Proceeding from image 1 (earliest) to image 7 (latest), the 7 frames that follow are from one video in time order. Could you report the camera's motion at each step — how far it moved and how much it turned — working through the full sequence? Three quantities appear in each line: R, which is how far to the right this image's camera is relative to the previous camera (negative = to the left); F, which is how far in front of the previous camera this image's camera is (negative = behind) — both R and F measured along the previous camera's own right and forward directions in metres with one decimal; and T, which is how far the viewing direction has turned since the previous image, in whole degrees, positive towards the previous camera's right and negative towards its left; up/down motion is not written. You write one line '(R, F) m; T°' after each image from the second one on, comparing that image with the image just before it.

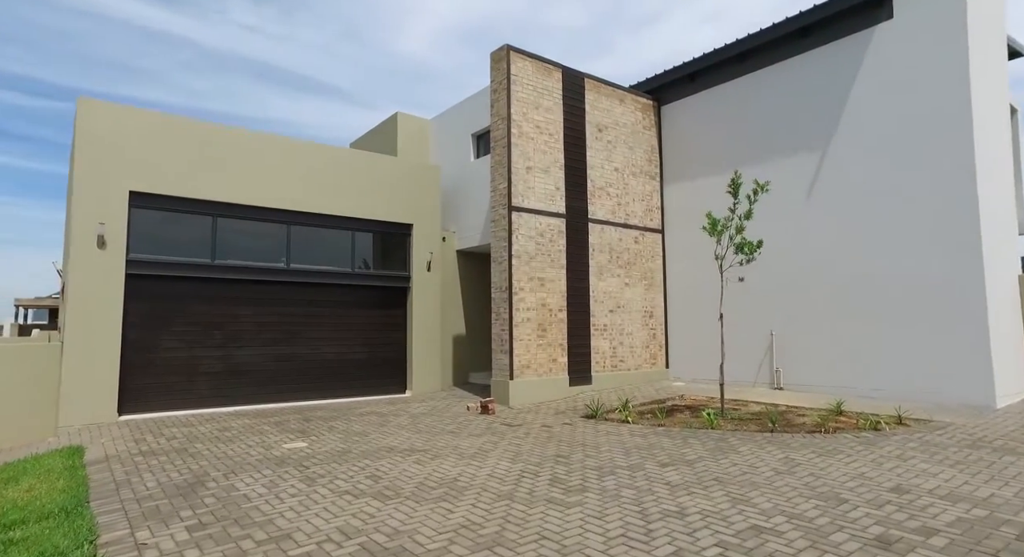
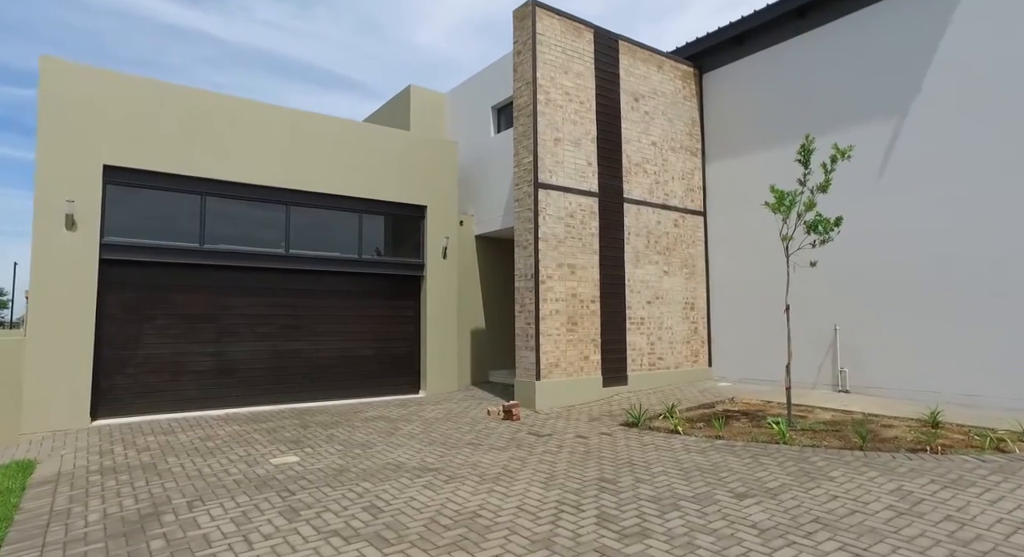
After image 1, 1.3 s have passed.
(-0.1, +1.3) m; -2°
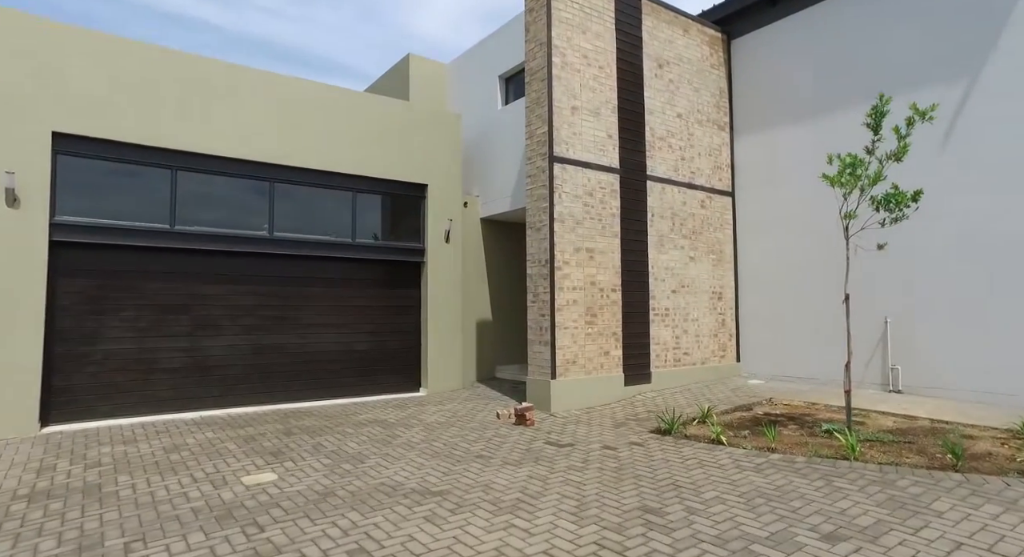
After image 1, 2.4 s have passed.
(-0.2, +1.1) m; 0°
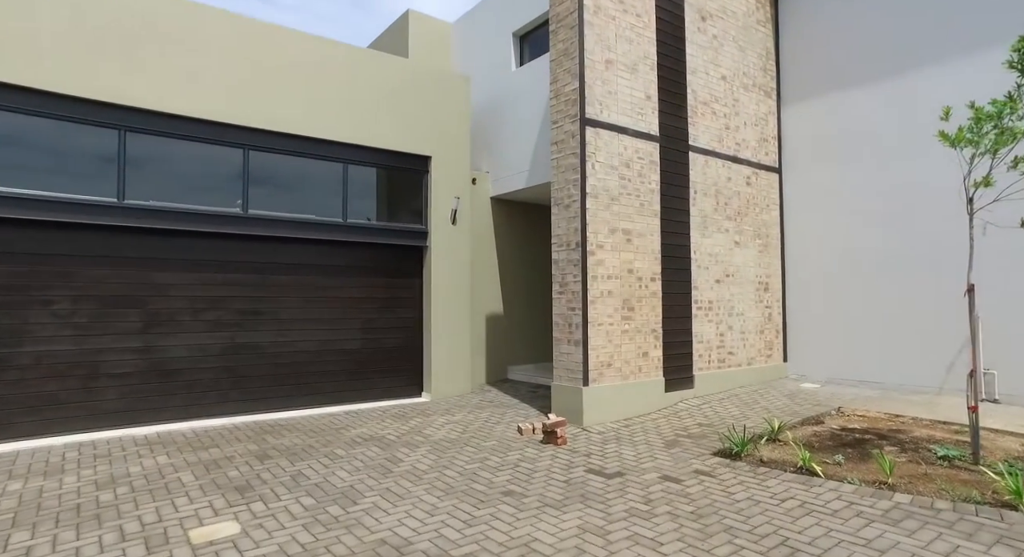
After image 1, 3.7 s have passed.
(-0.4, +1.5) m; +1°
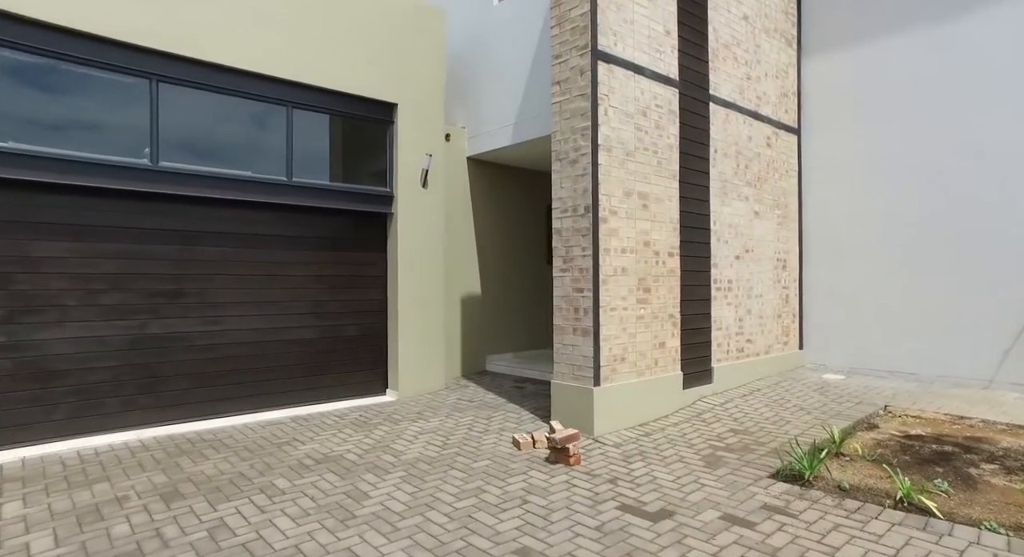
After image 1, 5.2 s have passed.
(-0.4, +1.6) m; +4°
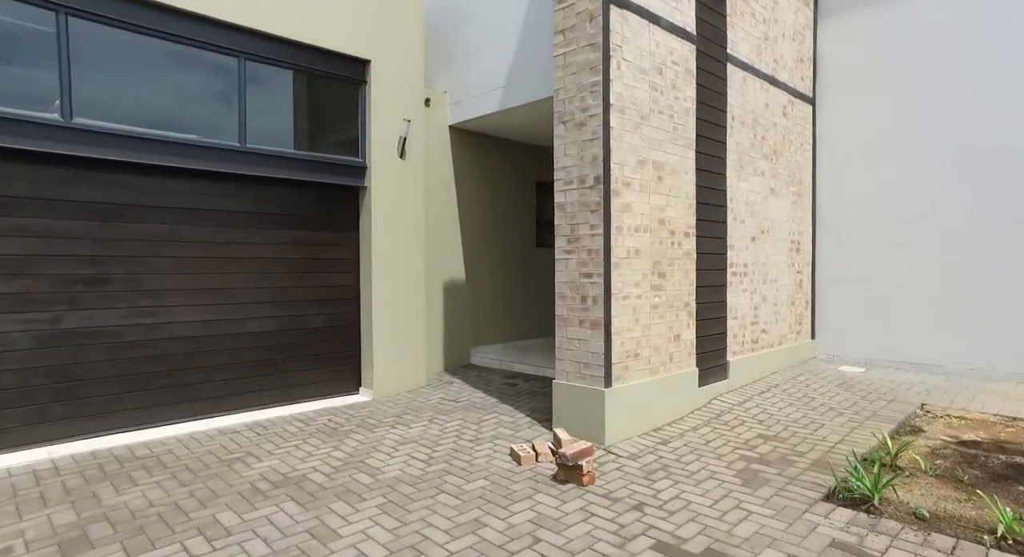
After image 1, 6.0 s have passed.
(-0.2, +0.9) m; +3°
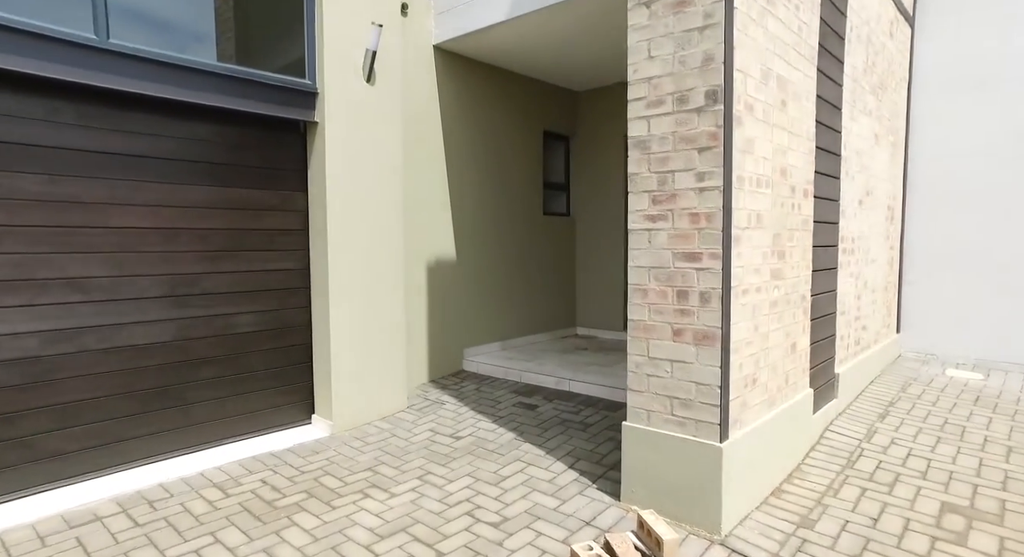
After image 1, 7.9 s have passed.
(-0.5, +2.1) m; +4°
